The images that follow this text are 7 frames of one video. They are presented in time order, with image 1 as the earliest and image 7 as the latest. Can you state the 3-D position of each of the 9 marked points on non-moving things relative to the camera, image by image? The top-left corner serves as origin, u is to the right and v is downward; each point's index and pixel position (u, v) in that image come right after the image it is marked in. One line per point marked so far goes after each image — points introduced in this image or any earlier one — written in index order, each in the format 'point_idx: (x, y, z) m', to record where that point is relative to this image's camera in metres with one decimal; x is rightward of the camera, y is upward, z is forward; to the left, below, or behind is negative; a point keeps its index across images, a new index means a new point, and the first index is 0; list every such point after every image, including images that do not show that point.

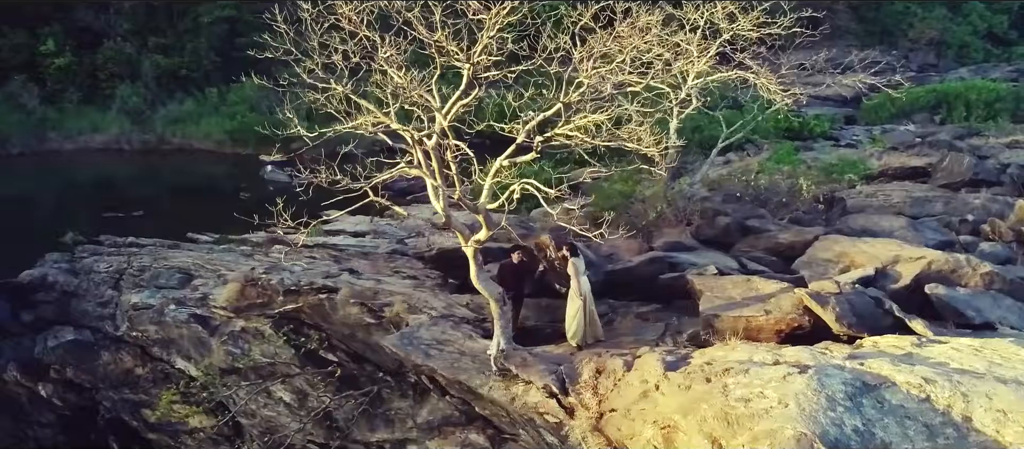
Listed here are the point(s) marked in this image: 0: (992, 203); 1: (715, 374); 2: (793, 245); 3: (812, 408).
0: (+10.6, +0.4, +15.9) m
1: (+2.1, -1.4, +7.0) m
2: (+5.0, -0.4, +12.8) m
3: (+2.7, -1.5, +6.1) m
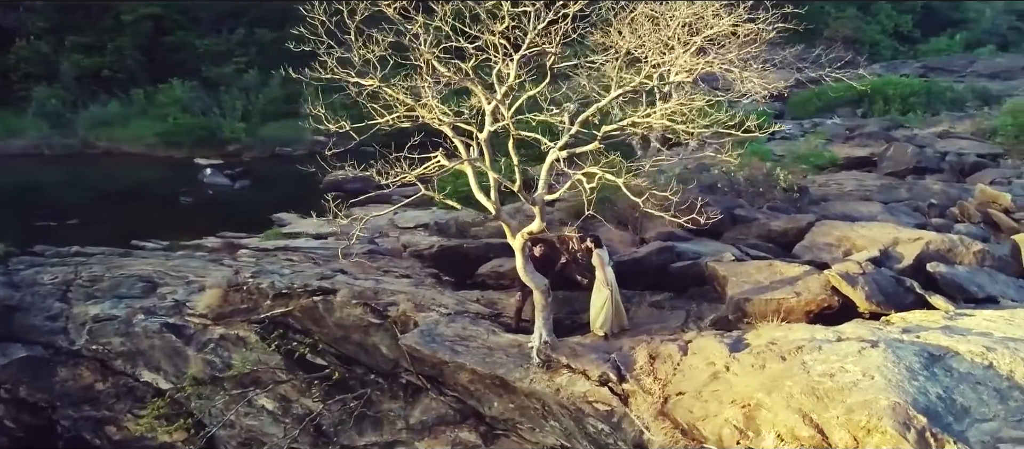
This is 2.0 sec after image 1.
0: (+10.3, +0.8, +17.0) m
1: (+2.8, -1.3, +7.3) m
2: (+5.1, -0.1, +13.3) m
3: (+3.5, -1.4, +6.5) m
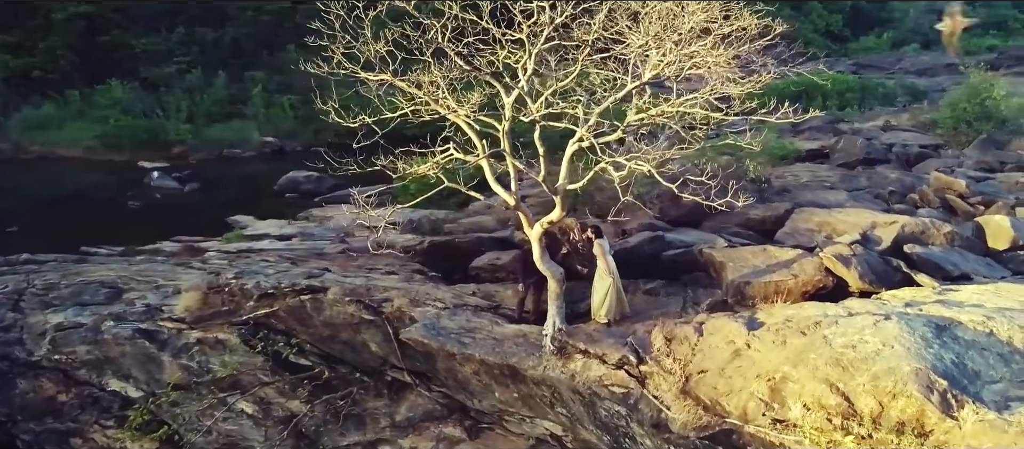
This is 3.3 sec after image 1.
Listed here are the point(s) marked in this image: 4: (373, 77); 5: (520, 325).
0: (+9.8, +1.2, +18.0) m
1: (+3.1, -1.1, +7.7) m
2: (+4.9, +0.1, +13.9) m
3: (+3.9, -1.2, +6.9) m
4: (-1.7, +1.8, +8.8) m
5: (+0.1, -1.5, +11.0) m
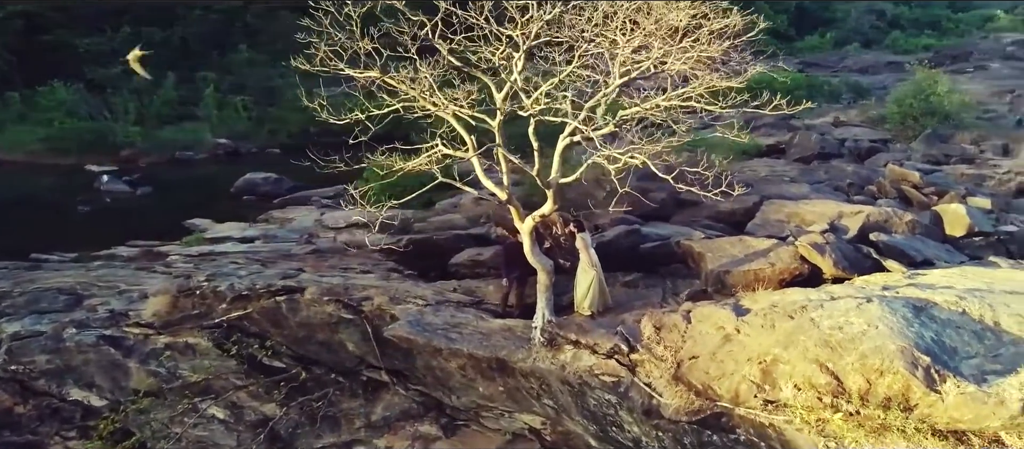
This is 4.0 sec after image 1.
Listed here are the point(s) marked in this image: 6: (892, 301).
0: (+9.0, +1.4, +18.7) m
1: (+3.1, -1.0, +8.0) m
2: (+4.4, +0.2, +14.3) m
3: (+3.9, -1.0, +7.3) m
4: (-1.9, +1.9, +8.8) m
5: (-0.1, -1.5, +11.2) m
6: (+4.1, -0.8, +7.8) m
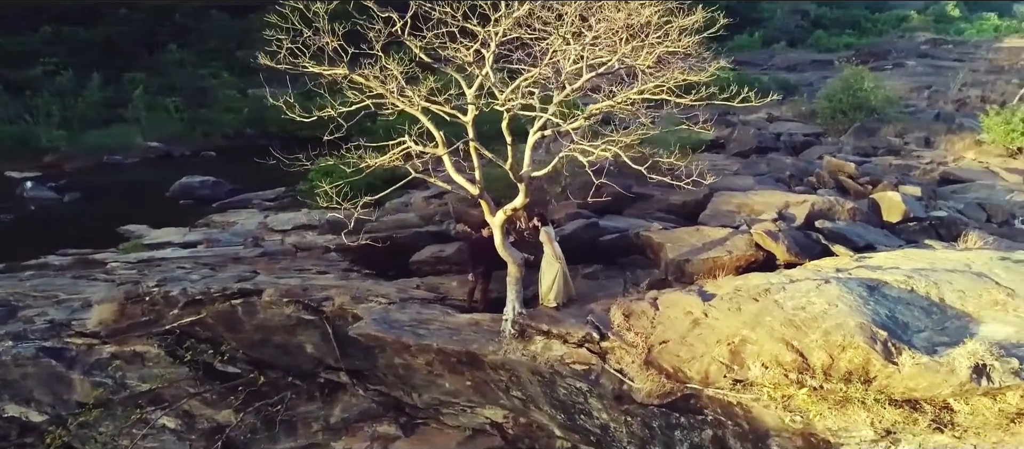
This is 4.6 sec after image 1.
0: (+7.8, +1.7, +19.5) m
1: (+2.8, -0.8, +8.4) m
2: (+3.6, +0.4, +14.8) m
3: (+3.7, -0.9, +7.8) m
4: (-2.3, +1.9, +8.8) m
5: (-0.6, -1.4, +11.3) m
6: (+3.8, -0.7, +8.2) m
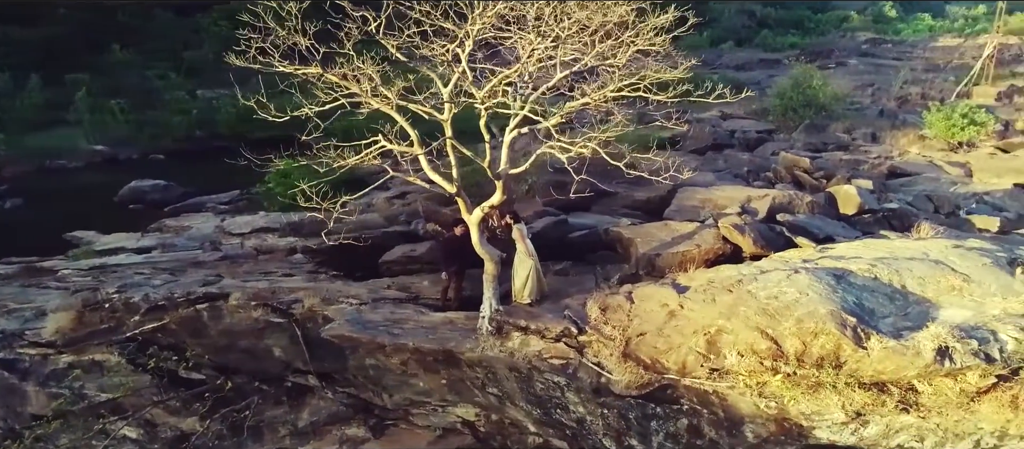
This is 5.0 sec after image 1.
0: (+6.8, +1.8, +20.1) m
1: (+2.6, -0.8, +8.6) m
2: (+2.9, +0.5, +15.1) m
3: (+3.5, -0.8, +8.1) m
4: (-2.6, +1.9, +8.7) m
5: (-1.0, -1.4, +11.3) m
6: (+3.6, -0.6, +8.5) m
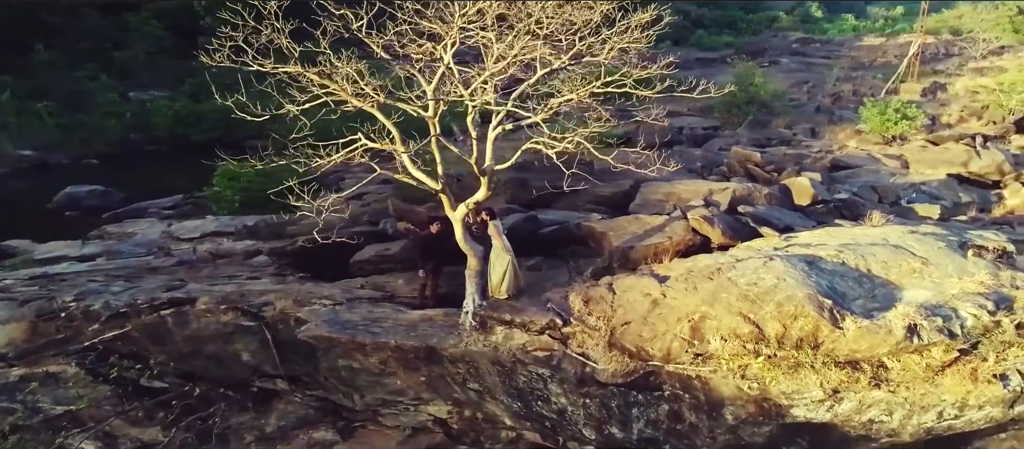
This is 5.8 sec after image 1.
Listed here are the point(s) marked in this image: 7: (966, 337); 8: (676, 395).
0: (+5.6, +2.0, +20.7) m
1: (+2.4, -0.6, +9.0) m
2: (+2.2, +0.6, +15.5) m
3: (+3.4, -0.6, +8.5) m
4: (-2.8, +1.9, +8.6) m
5: (-1.4, -1.4, +11.3) m
6: (+3.4, -0.4, +9.0) m
7: (+5.2, -1.3, +8.2) m
8: (+2.1, -2.2, +9.2) m
